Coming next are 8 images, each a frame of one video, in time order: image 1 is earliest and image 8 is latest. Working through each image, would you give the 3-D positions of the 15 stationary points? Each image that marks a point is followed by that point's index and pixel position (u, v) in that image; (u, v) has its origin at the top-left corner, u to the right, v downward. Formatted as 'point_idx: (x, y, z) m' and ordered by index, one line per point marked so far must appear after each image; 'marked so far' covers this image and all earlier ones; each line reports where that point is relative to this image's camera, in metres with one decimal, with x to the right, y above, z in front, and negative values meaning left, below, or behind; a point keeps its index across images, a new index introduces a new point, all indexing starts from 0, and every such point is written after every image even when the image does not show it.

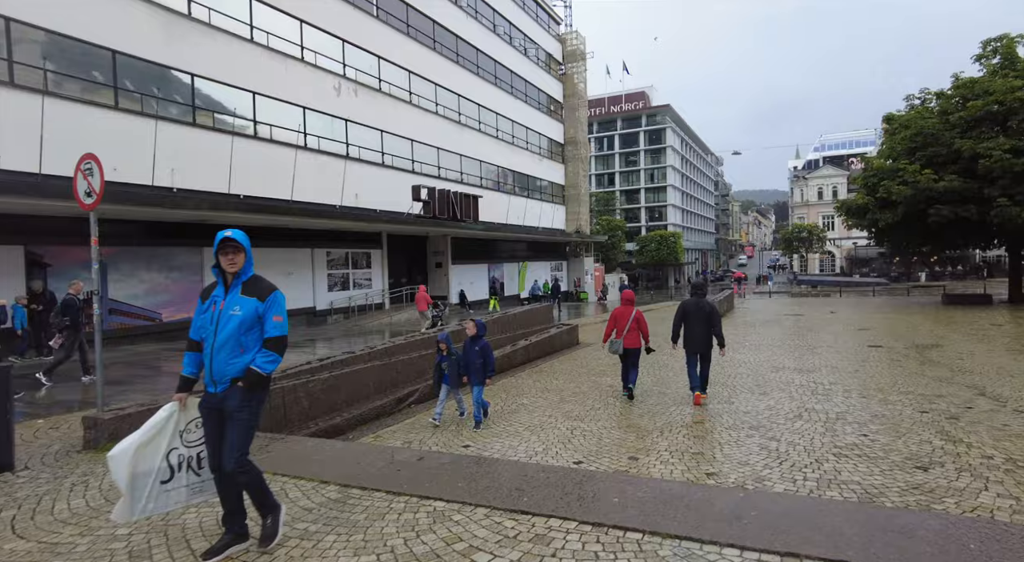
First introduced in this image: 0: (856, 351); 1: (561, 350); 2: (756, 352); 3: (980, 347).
0: (+6.9, -1.4, +12.1) m
1: (+1.1, -1.5, +13.1) m
2: (+5.0, -1.5, +12.3) m
3: (+9.6, -1.4, +12.4) m
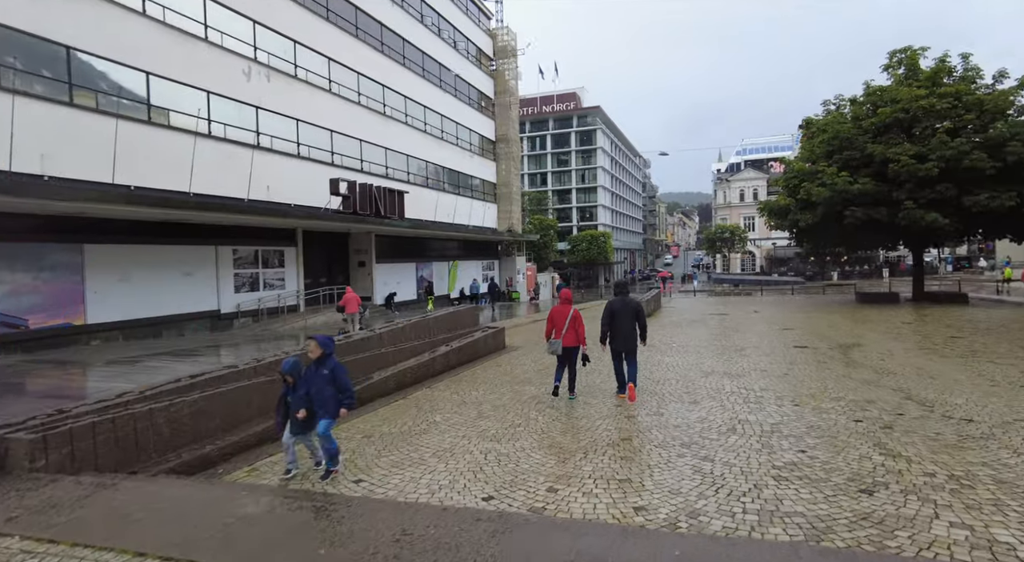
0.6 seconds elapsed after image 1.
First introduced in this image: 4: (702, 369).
0: (+5.3, -1.4, +12.0) m
1: (-0.5, -1.5, +12.4) m
2: (+3.4, -1.5, +11.9) m
3: (+8.0, -1.4, +12.5) m
4: (+3.2, -1.5, +10.2) m
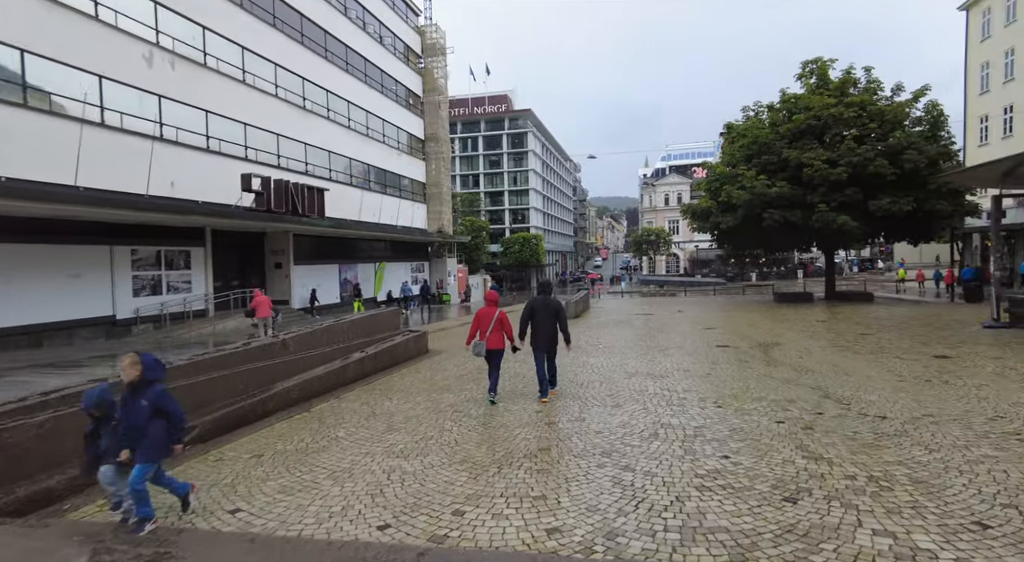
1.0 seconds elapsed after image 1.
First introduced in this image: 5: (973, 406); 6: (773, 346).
0: (+3.8, -1.4, +12.0) m
1: (-2.1, -1.5, +11.7) m
2: (+1.9, -1.5, +11.7) m
3: (+6.4, -1.3, +12.9) m
4: (+1.9, -1.5, +10.0) m
5: (+5.3, -1.4, +6.9) m
6: (+5.5, -1.4, +12.8) m
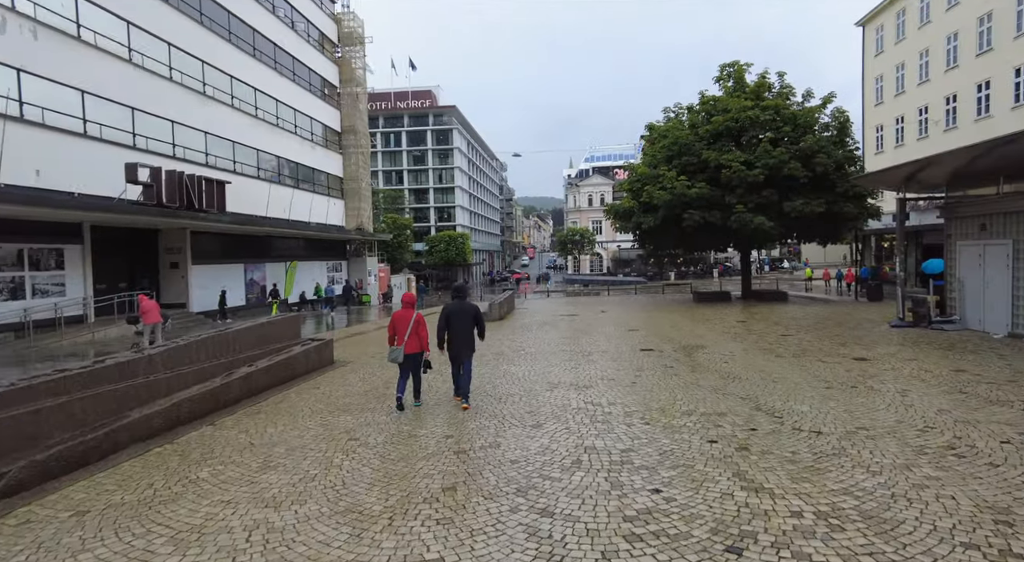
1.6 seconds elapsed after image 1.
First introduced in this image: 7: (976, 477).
0: (+2.2, -1.4, +11.5) m
1: (-3.6, -1.6, +10.5) m
2: (+0.4, -1.5, +11.0) m
3: (+4.7, -1.4, +12.7) m
4: (+0.5, -1.5, +9.2) m
5: (+4.3, -1.5, +6.7) m
6: (+3.8, -1.4, +12.5) m
7: (+3.7, -1.5, +4.8) m
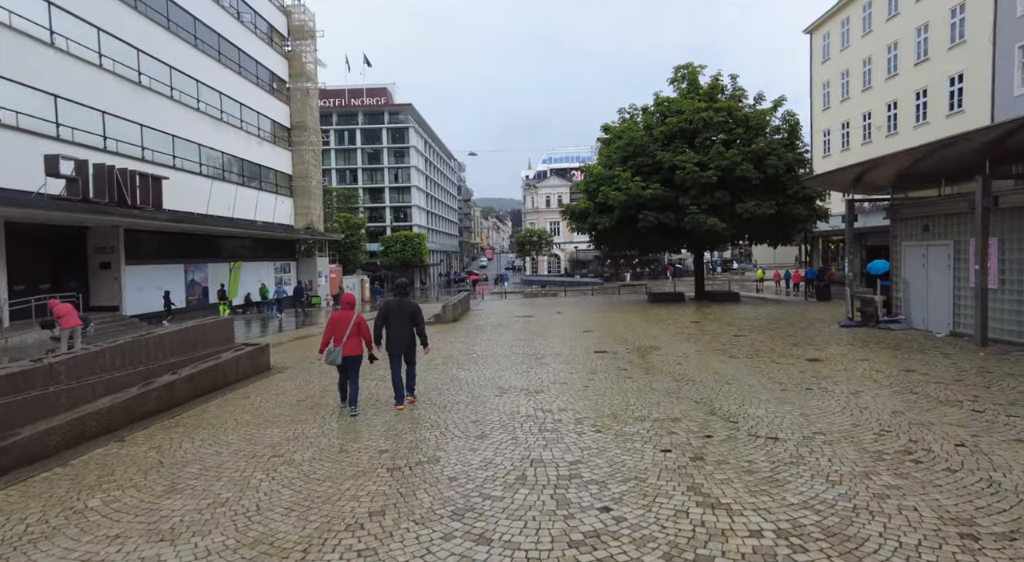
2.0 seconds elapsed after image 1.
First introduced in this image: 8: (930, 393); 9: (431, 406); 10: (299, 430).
0: (+1.3, -1.4, +11.1) m
1: (-4.4, -1.6, +9.8) m
2: (-0.5, -1.5, +10.5) m
3: (+3.7, -1.4, +12.5) m
4: (-0.2, -1.5, +8.8) m
5: (+3.7, -1.5, +6.5) m
6: (+2.8, -1.4, +12.3) m
7: (+3.2, -1.5, +4.6) m
8: (+5.3, -1.4, +7.6) m
9: (-1.0, -1.6, +7.7) m
10: (-2.3, -1.6, +6.6) m
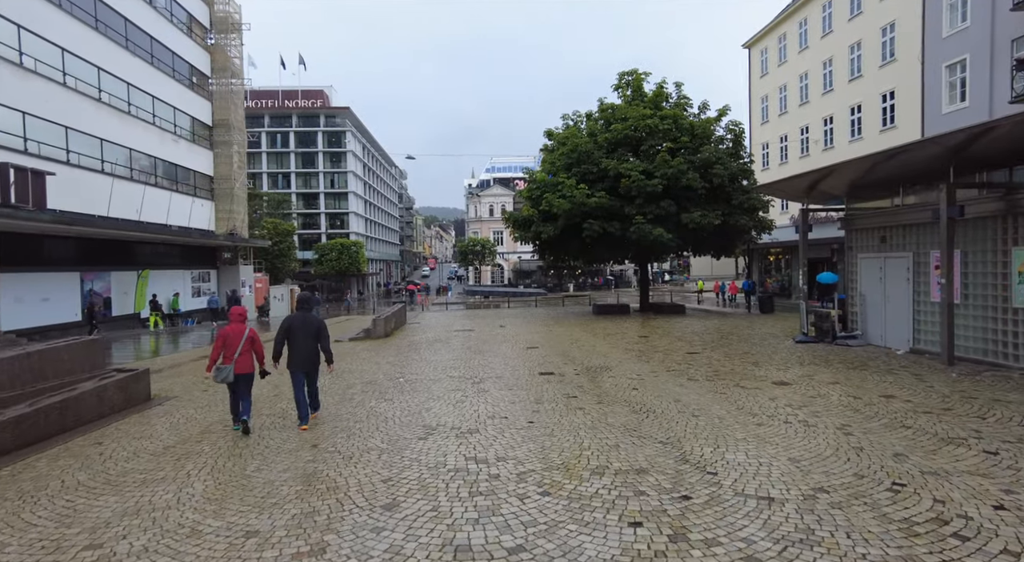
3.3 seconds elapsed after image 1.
0: (+0.2, -1.7, +9.7) m
1: (-5.4, -1.8, +7.8) m
2: (-1.5, -1.7, +8.9) m
3: (+2.4, -1.6, +11.3) m
4: (-1.1, -1.7, +7.3) m
5: (+3.0, -1.6, +5.3) m
6: (+1.6, -1.6, +11.0) m
7: (+2.7, -1.7, +3.4) m
8: (+4.5, -1.6, +6.6) m
9: (-1.8, -1.8, +6.1) m
10: (-3.0, -1.8, +4.9) m
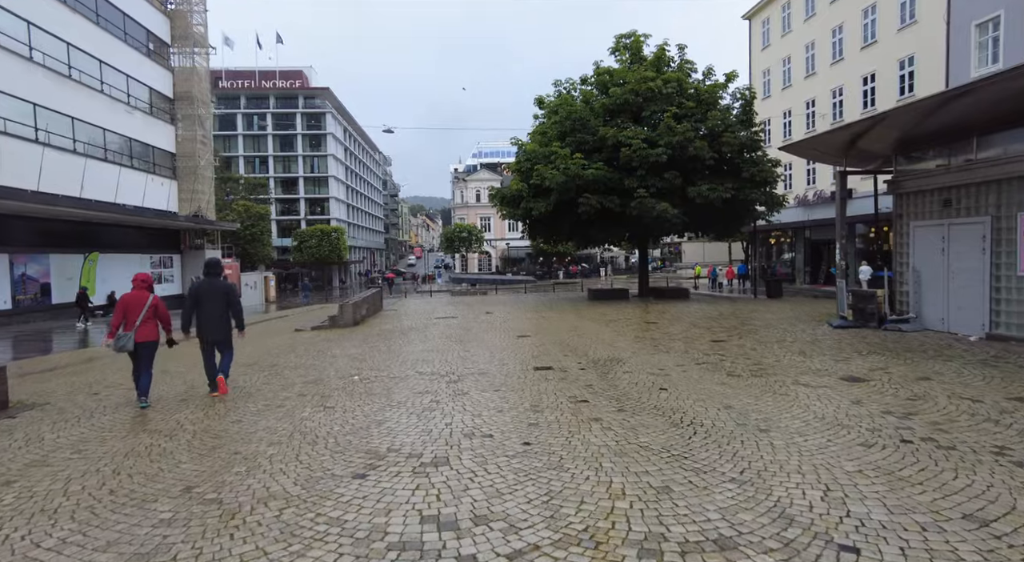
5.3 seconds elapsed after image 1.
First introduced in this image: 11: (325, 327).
0: (+0.1, -1.2, +7.4) m
1: (-5.5, -1.4, +5.4) m
2: (-1.7, -1.3, +6.6) m
3: (+2.2, -1.2, +9.0) m
4: (-1.2, -1.3, +4.9) m
5: (+3.0, -1.3, +3.0) m
6: (+1.4, -1.2, +8.7) m
7: (+2.7, -1.3, +1.1) m
8: (+4.4, -1.2, +4.3) m
9: (-1.9, -1.4, +3.7) m
10: (-3.0, -1.4, +2.5) m
11: (-5.0, -1.2, +16.2) m
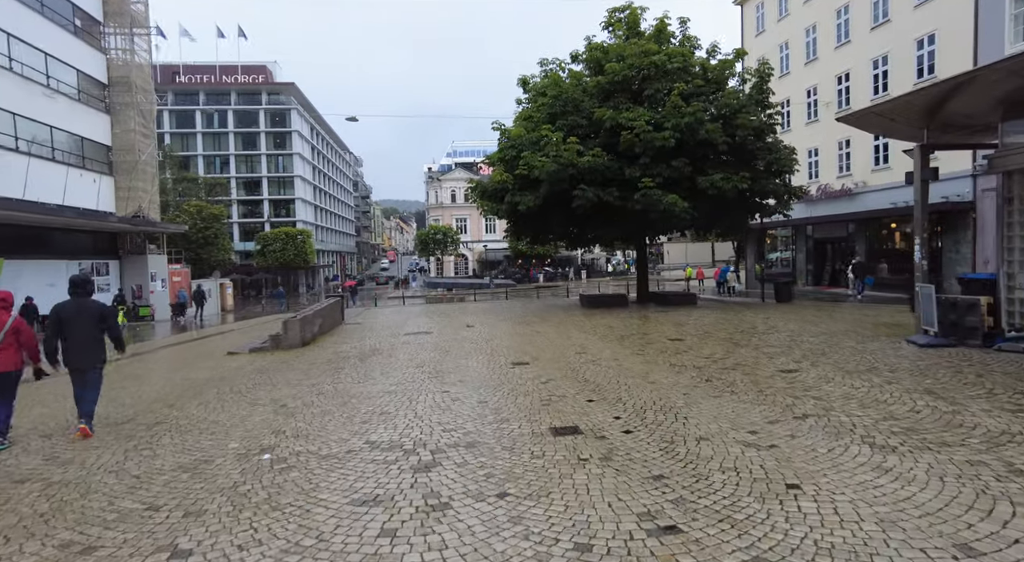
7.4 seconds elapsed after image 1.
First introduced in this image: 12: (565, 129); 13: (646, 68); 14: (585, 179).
0: (+0.2, -1.4, +4.3) m
1: (-5.3, -1.6, +2.1) m
2: (-1.6, -1.5, +3.4) m
3: (+2.3, -1.3, +6.0) m
4: (-1.0, -1.5, +1.7) m
5: (+3.2, -1.4, +0.1) m
6: (+1.5, -1.3, +5.6) m
7: (+3.1, -1.4, -1.9) m
8: (+4.6, -1.3, +1.4) m
9: (-1.6, -1.5, +0.5) m
10: (-2.7, -1.6, -0.7) m
11: (-5.3, -1.5, +12.9) m
12: (+1.7, +4.9, +19.4) m
13: (+4.3, +6.7, +19.0) m
14: (+2.2, +3.1, +18.6) m
